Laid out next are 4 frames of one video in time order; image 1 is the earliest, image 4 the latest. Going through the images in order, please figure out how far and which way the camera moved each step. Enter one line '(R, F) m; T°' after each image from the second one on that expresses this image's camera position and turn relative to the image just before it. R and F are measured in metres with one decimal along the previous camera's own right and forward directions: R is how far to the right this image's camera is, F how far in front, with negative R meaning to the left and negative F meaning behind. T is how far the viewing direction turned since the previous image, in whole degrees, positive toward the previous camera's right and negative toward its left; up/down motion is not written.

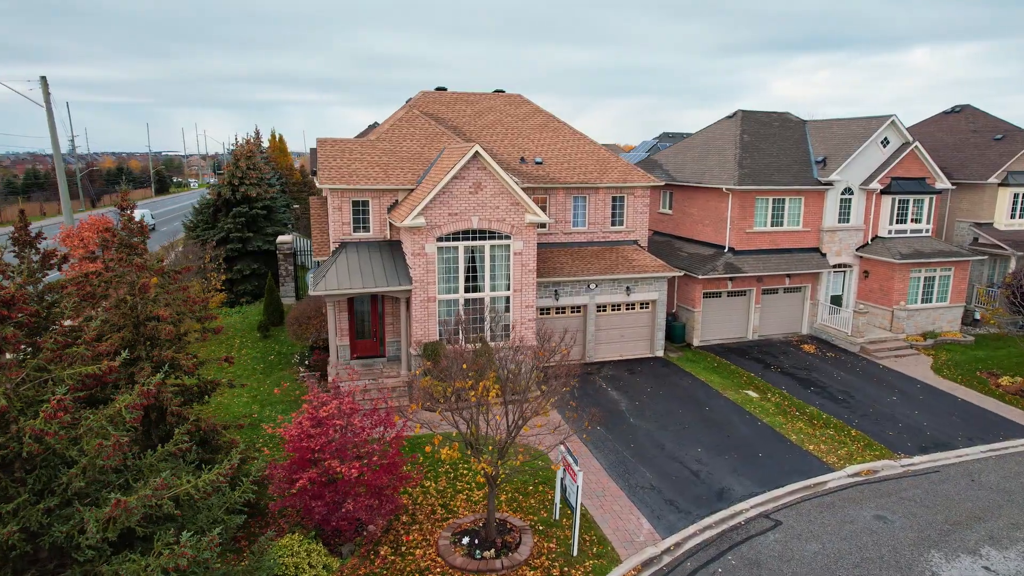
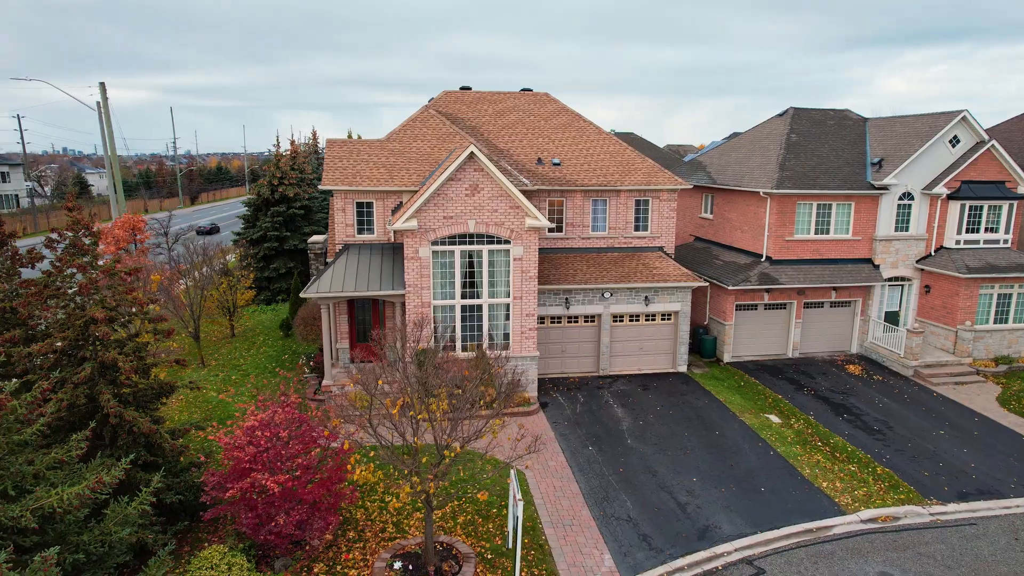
(+2.3, +1.0) m; -7°
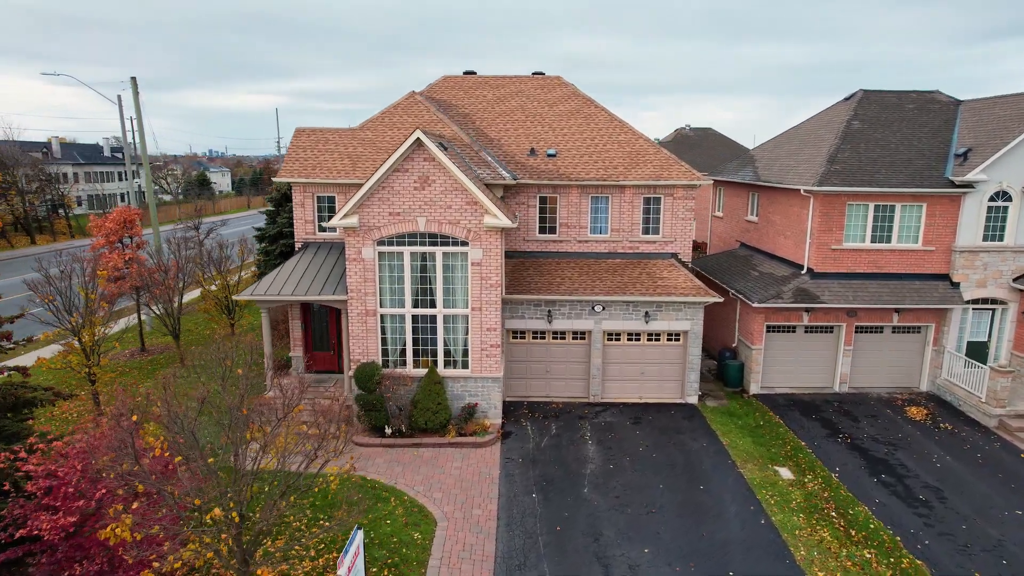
(+3.5, +2.8) m; -9°
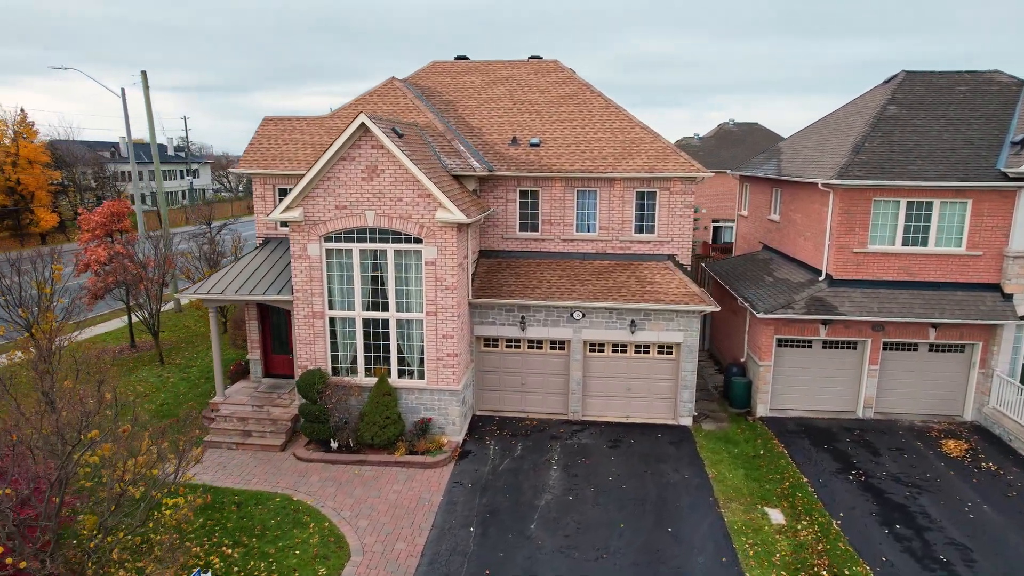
(+2.2, +1.8) m; -5°
